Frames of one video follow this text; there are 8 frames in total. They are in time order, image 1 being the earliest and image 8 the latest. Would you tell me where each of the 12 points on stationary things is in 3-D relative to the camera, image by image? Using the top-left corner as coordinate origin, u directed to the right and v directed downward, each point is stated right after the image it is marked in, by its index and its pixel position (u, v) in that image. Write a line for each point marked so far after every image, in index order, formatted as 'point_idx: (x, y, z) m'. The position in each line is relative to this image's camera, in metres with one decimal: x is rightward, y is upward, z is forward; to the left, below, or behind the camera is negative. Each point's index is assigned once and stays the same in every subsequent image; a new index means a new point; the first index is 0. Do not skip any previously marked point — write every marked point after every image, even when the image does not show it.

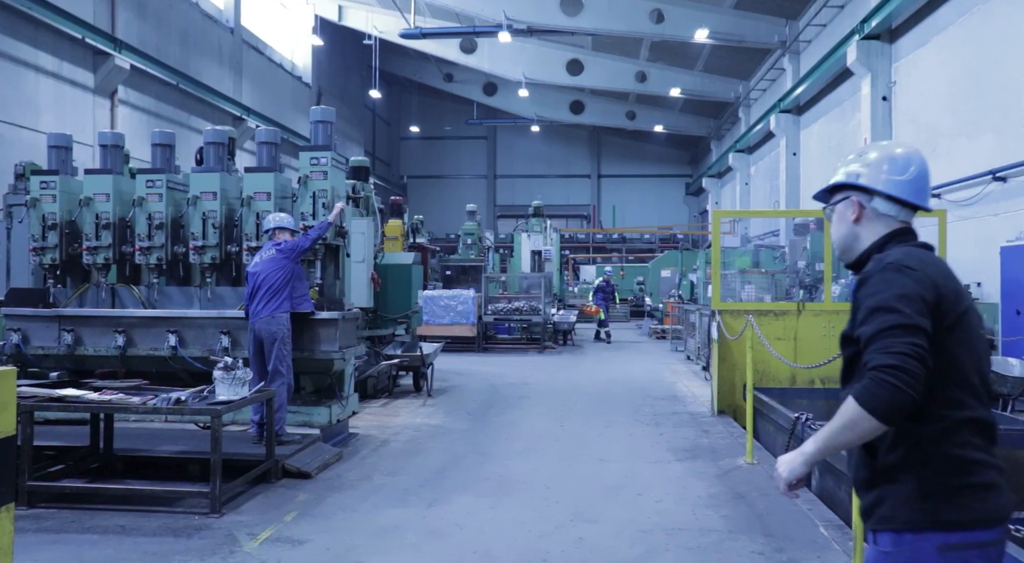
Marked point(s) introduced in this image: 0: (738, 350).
0: (+2.1, -0.6, +6.9) m
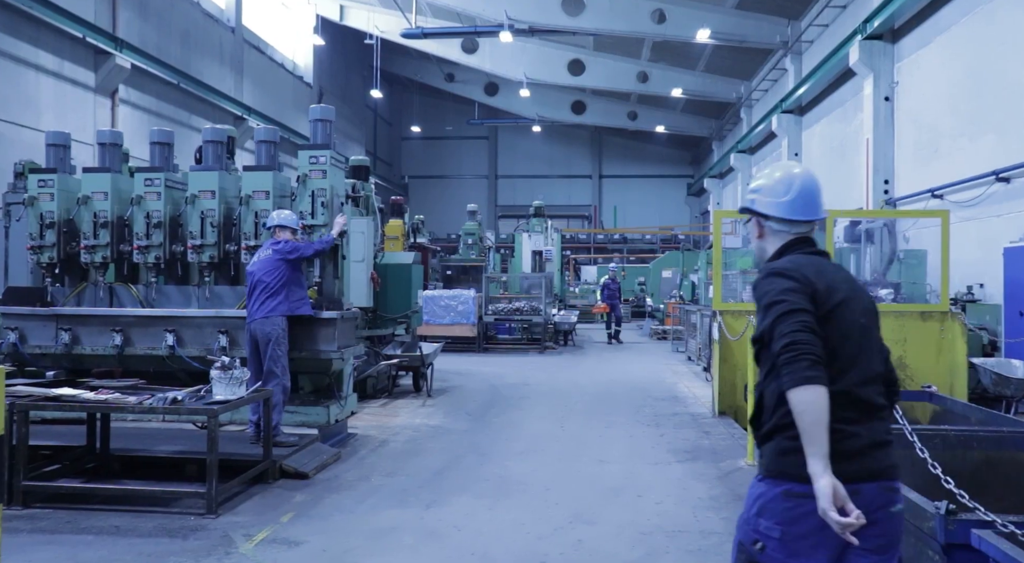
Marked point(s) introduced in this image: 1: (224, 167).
0: (+2.1, -0.6, +6.9) m
1: (-2.1, +0.9, +5.7) m
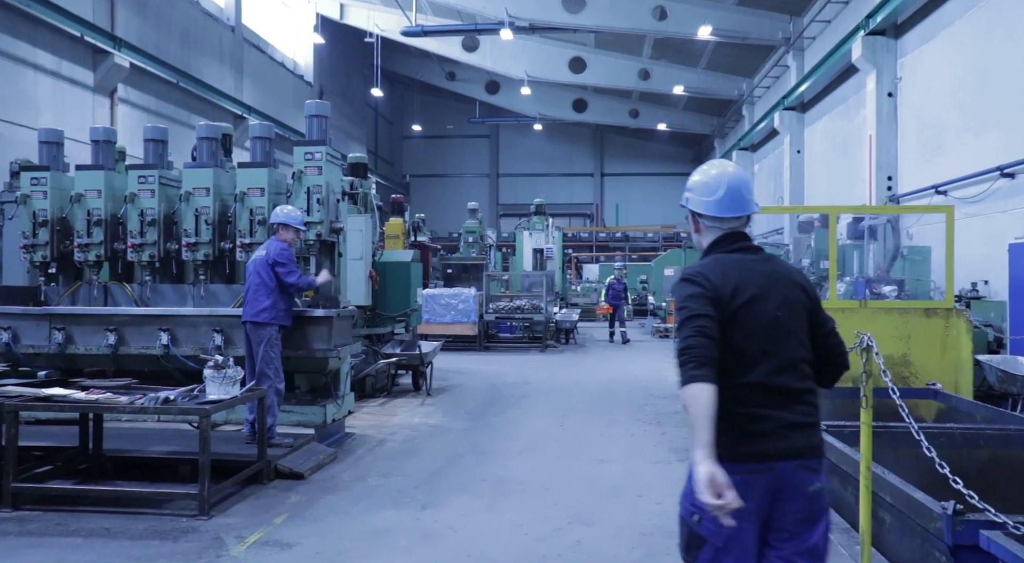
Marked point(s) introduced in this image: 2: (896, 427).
0: (+2.0, -0.6, +6.8) m
1: (-2.1, +0.9, +5.6) m
2: (+2.3, -0.9, +4.5) m
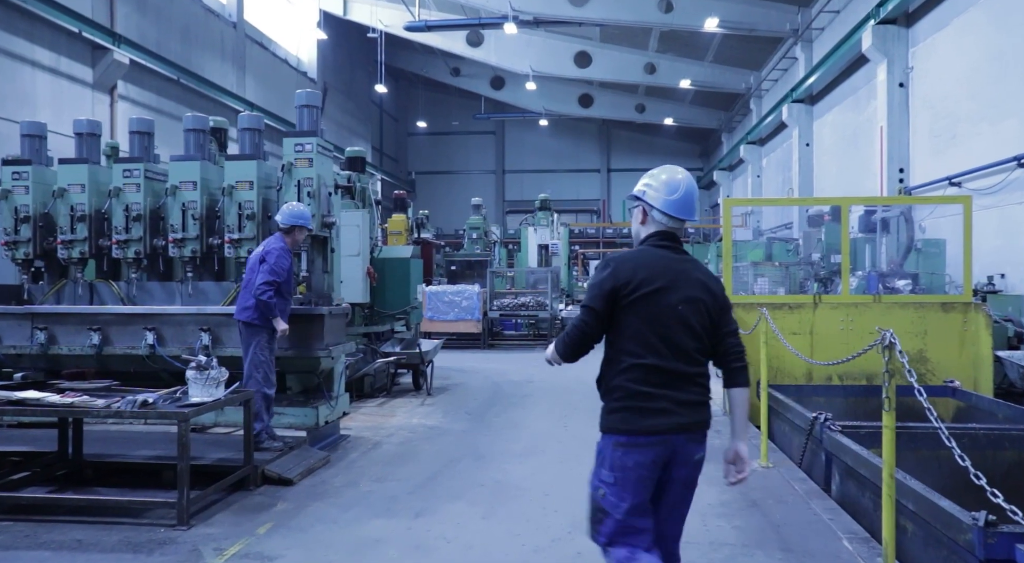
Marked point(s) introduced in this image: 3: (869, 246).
0: (+2.1, -0.6, +6.6) m
1: (-2.2, +0.9, +5.4) m
2: (+2.3, -0.8, +4.3) m
3: (+3.0, +0.3, +6.5) m
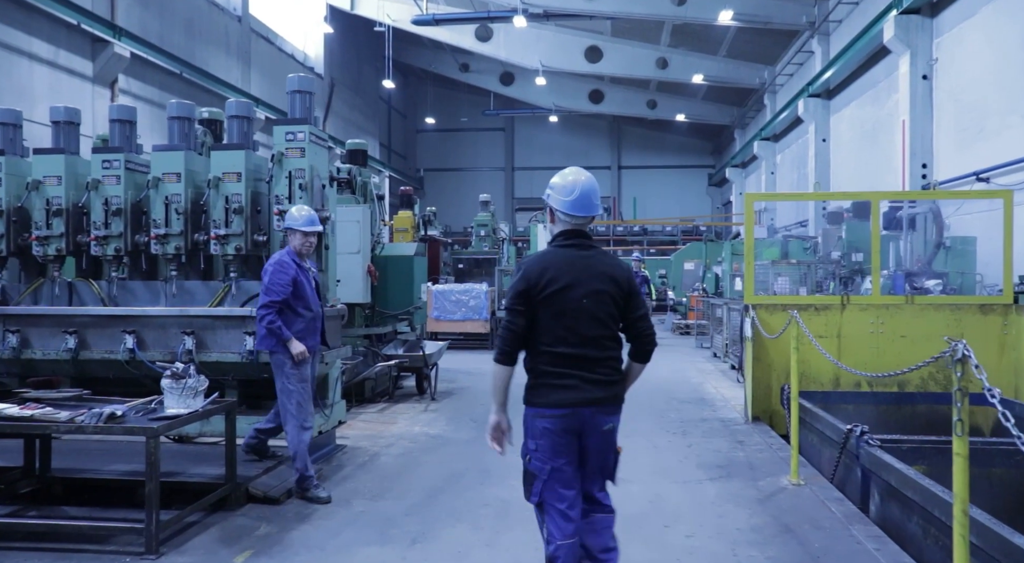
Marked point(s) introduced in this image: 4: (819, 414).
0: (+2.1, -0.6, +6.2) m
1: (-2.1, +0.9, +5.1) m
2: (+2.3, -0.8, +3.9) m
3: (+3.1, +0.3, +6.1) m
4: (+2.0, -0.9, +5.1) m
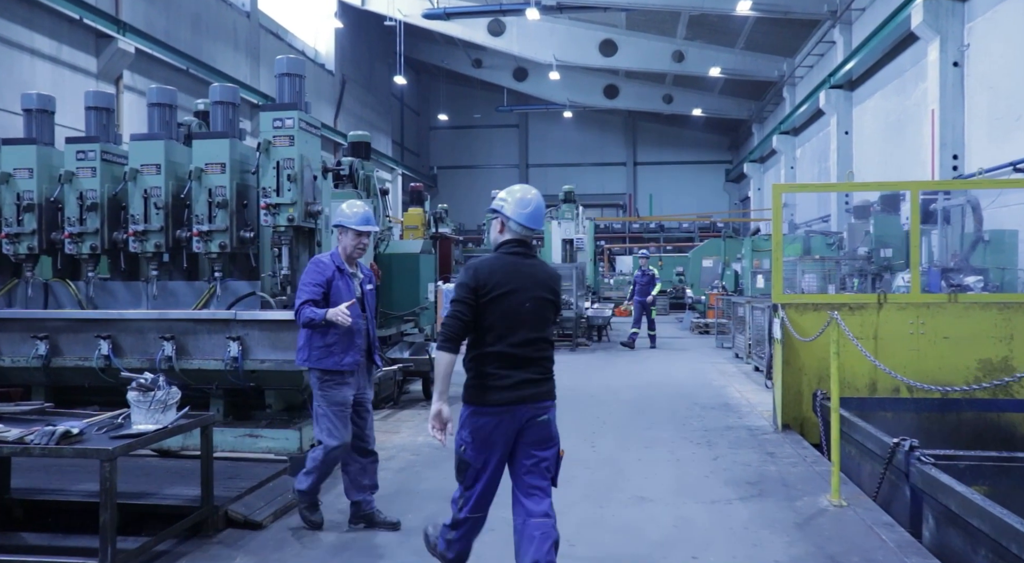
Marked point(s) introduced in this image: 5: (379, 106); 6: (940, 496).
0: (+2.2, -0.5, +5.7) m
1: (-2.0, +0.9, +4.7) m
2: (+2.3, -0.8, +3.4) m
3: (+3.2, +0.3, +5.6) m
4: (+2.1, -0.9, +4.6) m
5: (-3.5, +4.6, +19.9) m
6: (+1.9, -1.0, +3.5) m
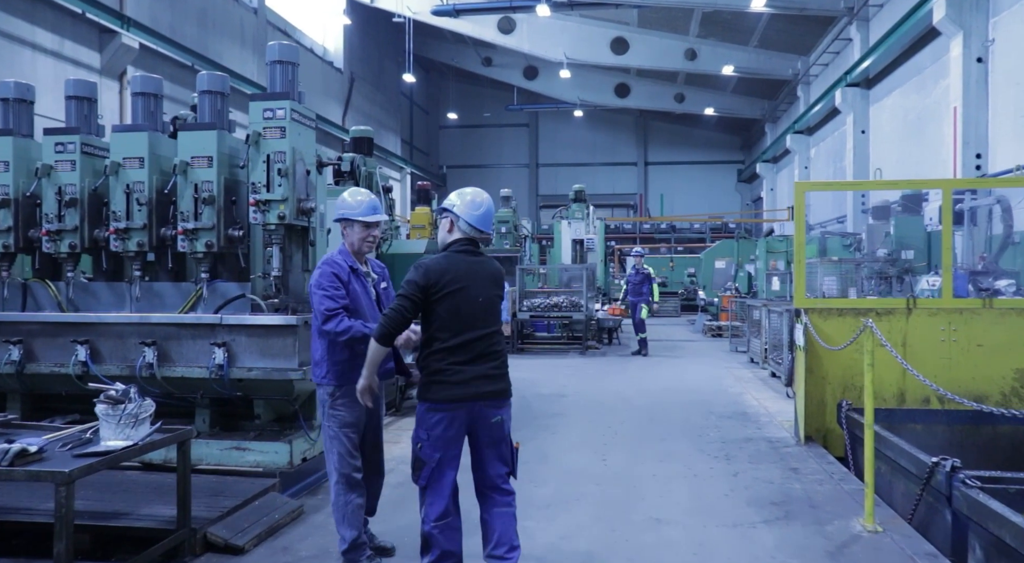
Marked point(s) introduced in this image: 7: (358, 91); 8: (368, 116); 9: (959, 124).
0: (+2.3, -0.6, +5.4) m
1: (-2.0, +0.9, +4.4) m
2: (+2.4, -0.8, +3.1) m
3: (+3.2, +0.3, +5.3) m
4: (+2.1, -0.9, +4.3) m
5: (-3.3, +4.6, +19.7) m
6: (+2.0, -1.0, +3.2) m
7: (-3.6, +4.4, +17.6) m
8: (-3.5, +4.0, +18.3) m
9: (+5.4, +1.9, +9.1) m
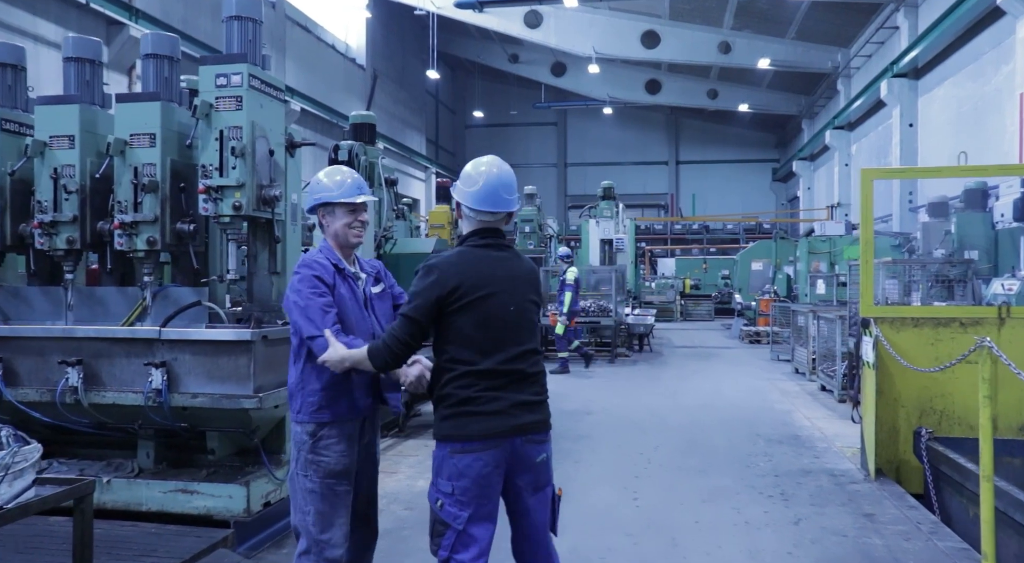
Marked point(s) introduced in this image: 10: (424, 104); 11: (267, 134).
0: (+2.3, -0.6, +4.5) m
1: (-2.0, +0.9, +3.7) m
2: (+2.4, -0.9, +2.2) m
3: (+3.3, +0.3, +4.4) m
4: (+2.2, -0.9, +3.4) m
5: (-2.6, +4.6, +19.0) m
6: (+2.0, -1.0, +2.3) m
7: (-3.0, +4.4, +17.0) m
8: (-2.9, +3.9, +17.6) m
9: (+5.6, +1.9, +8.1) m
10: (-2.4, +4.7, +19.9) m
11: (-1.1, +0.7, +3.5) m
